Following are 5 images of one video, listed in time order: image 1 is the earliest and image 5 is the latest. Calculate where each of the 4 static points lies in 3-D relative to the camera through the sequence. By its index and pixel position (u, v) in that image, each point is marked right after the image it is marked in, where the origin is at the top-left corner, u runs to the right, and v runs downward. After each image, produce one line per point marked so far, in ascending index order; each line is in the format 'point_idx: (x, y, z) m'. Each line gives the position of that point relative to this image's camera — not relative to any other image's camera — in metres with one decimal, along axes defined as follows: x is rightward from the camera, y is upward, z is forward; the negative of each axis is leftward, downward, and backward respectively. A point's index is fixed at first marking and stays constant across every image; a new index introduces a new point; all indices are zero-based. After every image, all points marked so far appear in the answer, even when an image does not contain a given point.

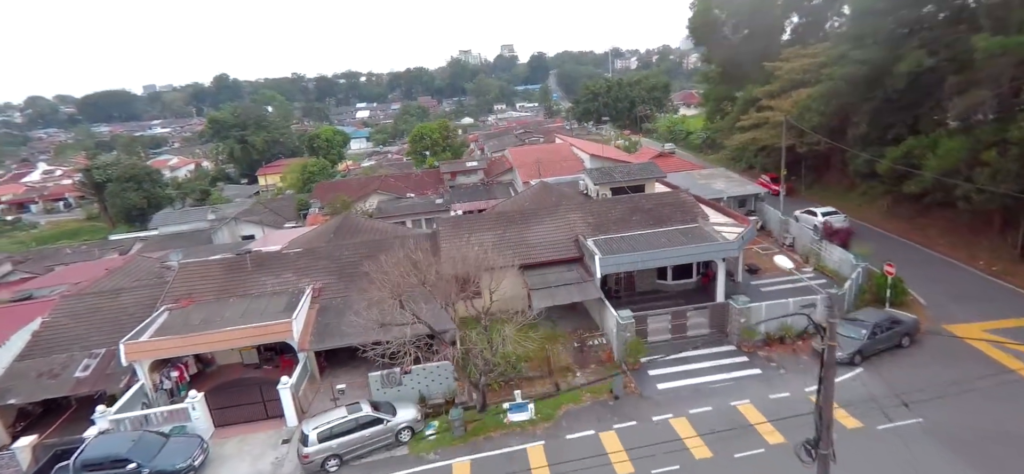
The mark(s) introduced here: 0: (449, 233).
0: (-1.9, +0.1, +14.4) m
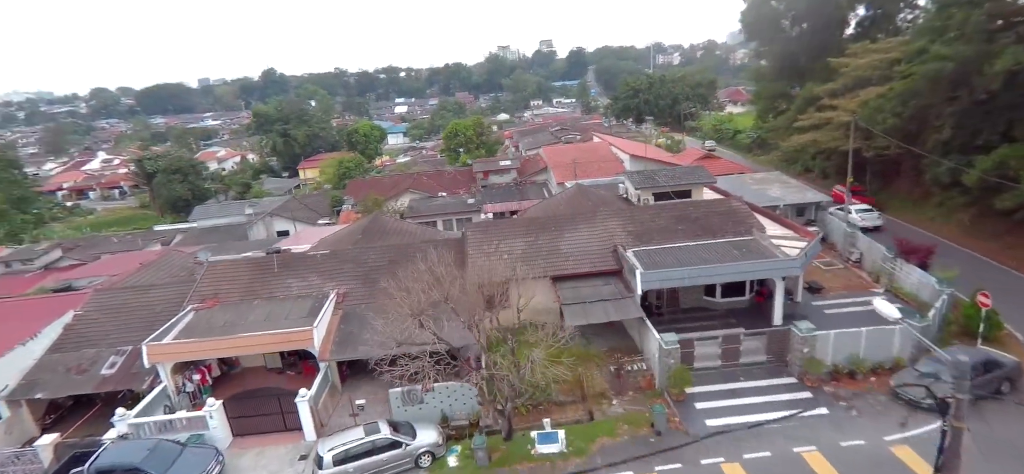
0: (-0.9, -0.1, +13.6) m
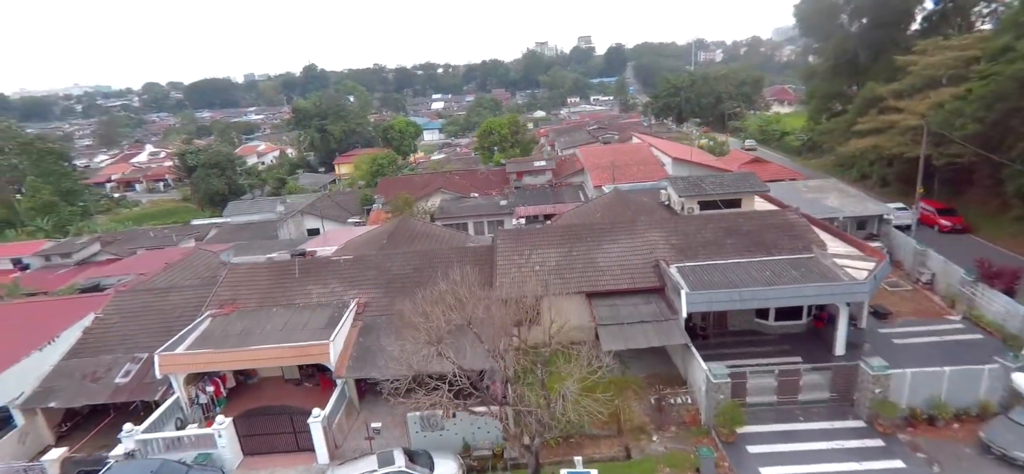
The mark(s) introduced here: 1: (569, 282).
0: (0.0, -0.3, +12.8) m
1: (+1.4, -1.1, +11.7) m
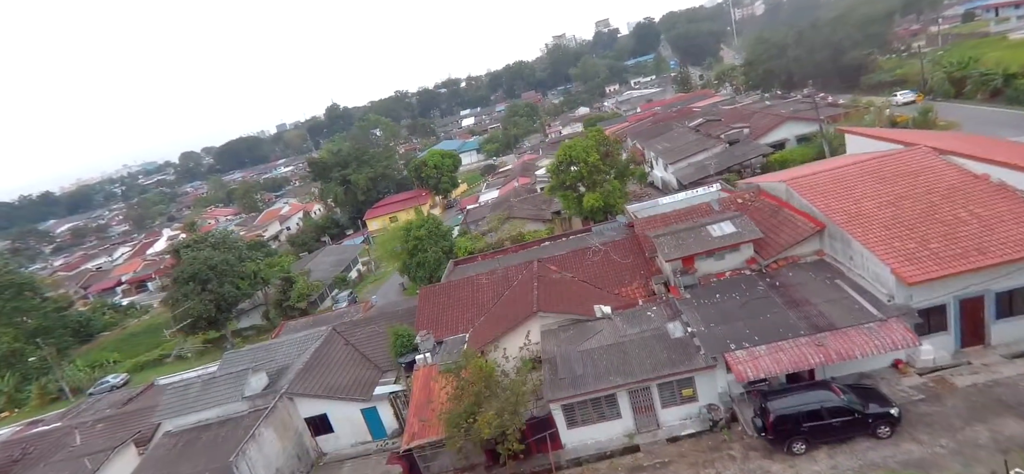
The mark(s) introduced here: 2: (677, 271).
0: (+3.5, -4.4, +0.2) m
1: (+5.0, -4.9, -1.0) m
2: (+4.5, -0.8, +13.7) m
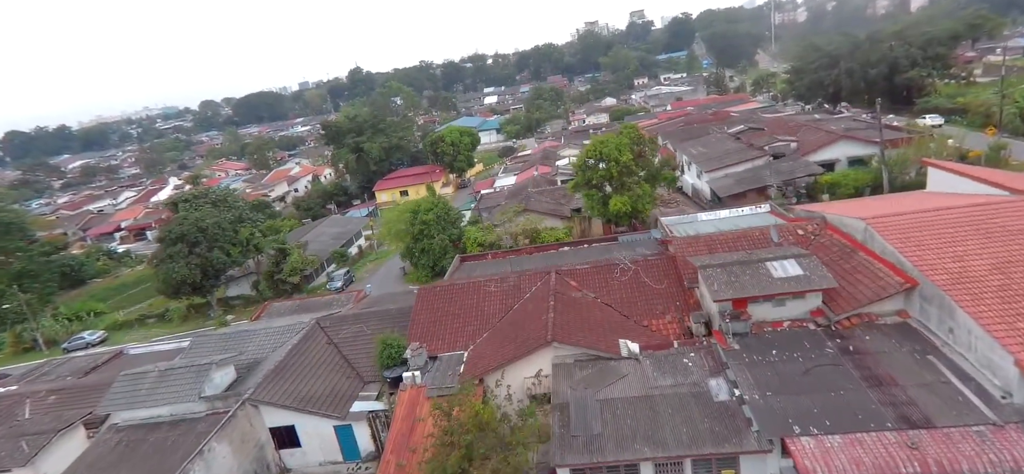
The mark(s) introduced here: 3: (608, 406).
0: (+3.2, -5.5, -1.8) m
1: (+4.5, -6.2, -3.0) m
2: (+4.8, -1.6, +11.4) m
3: (+2.0, -3.3, +9.7) m
